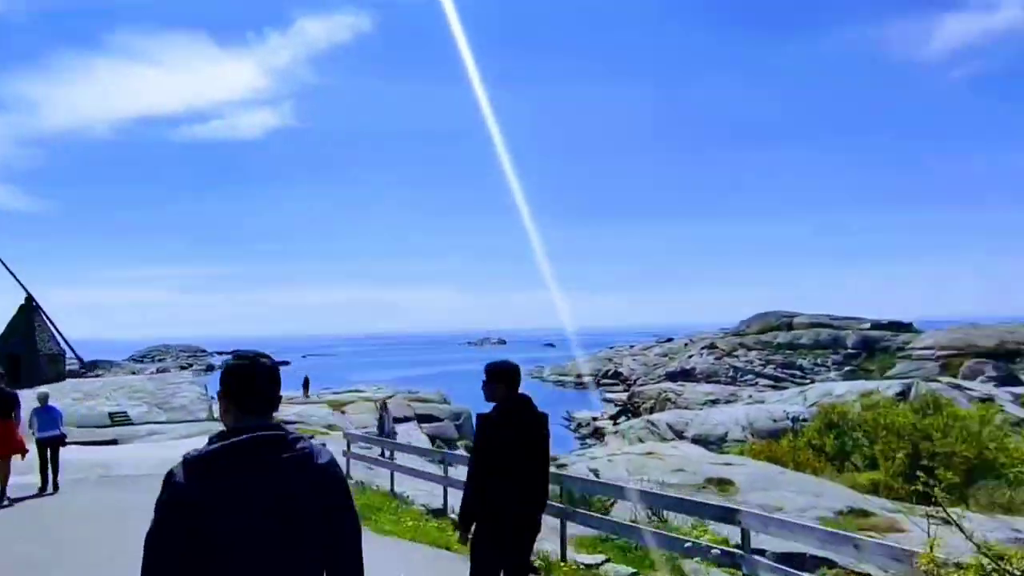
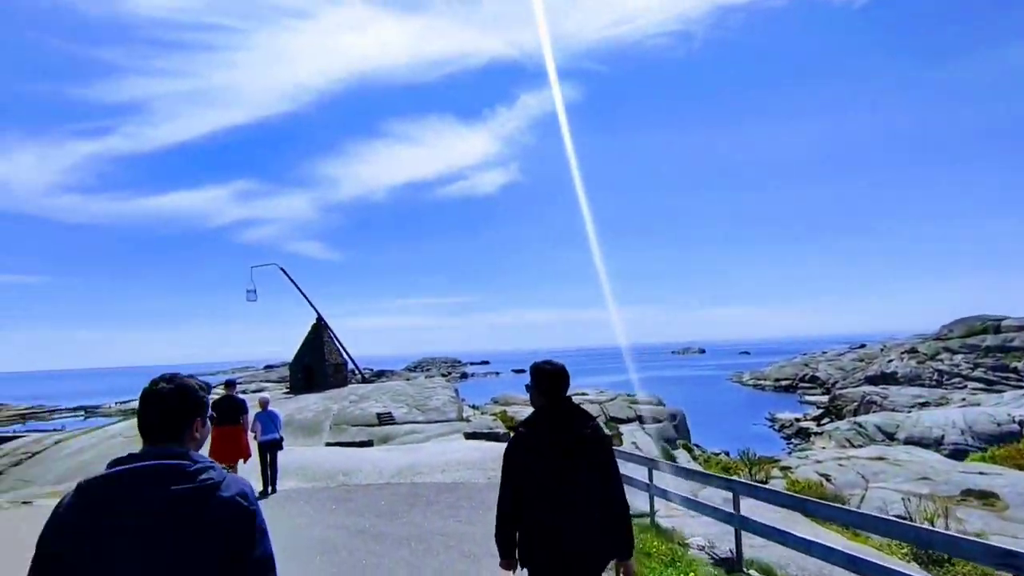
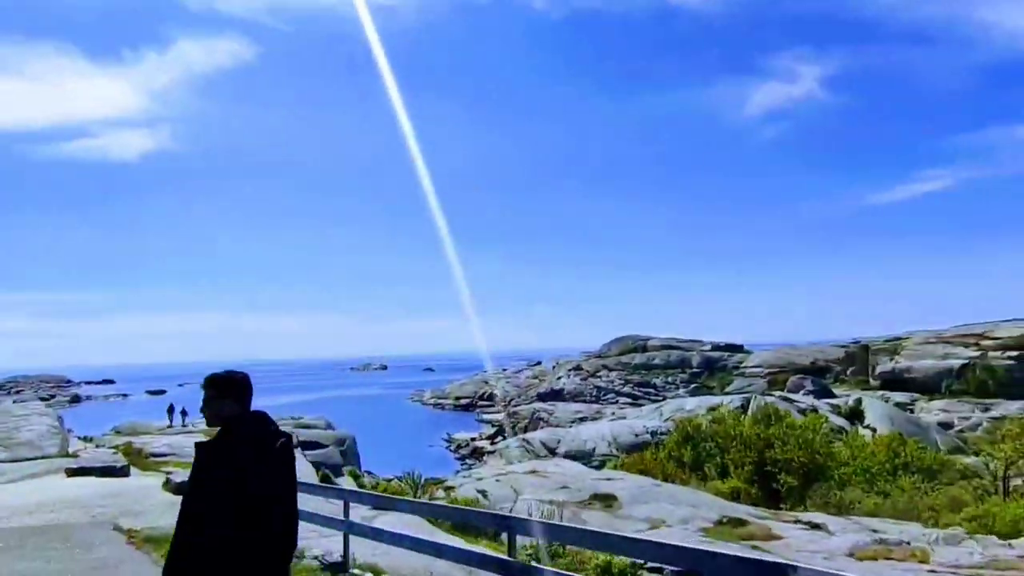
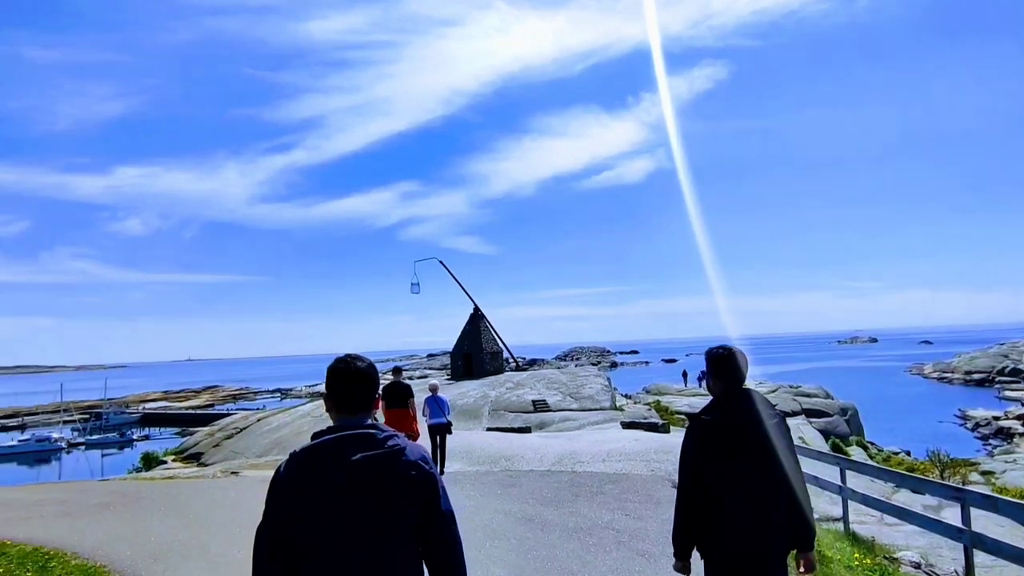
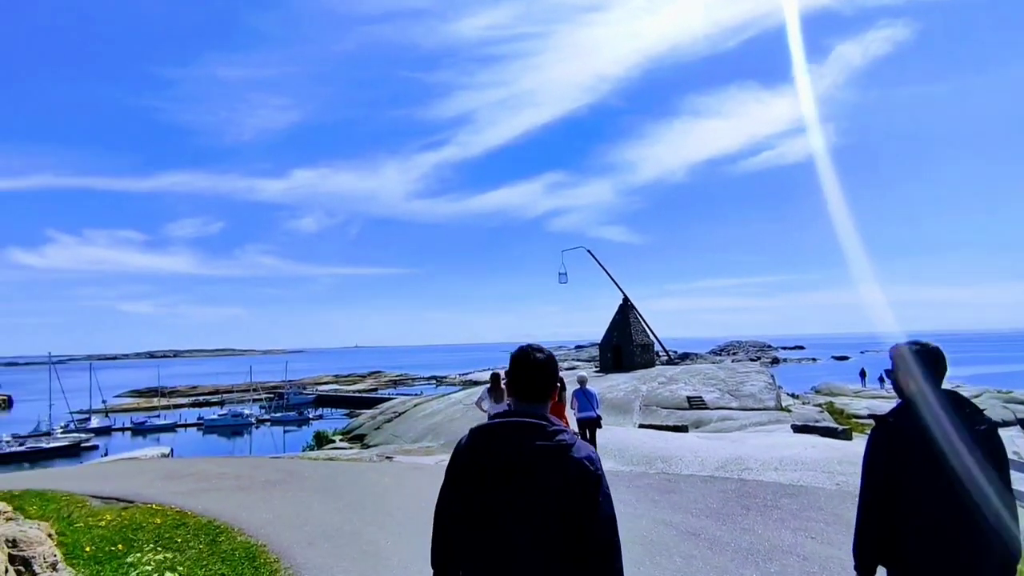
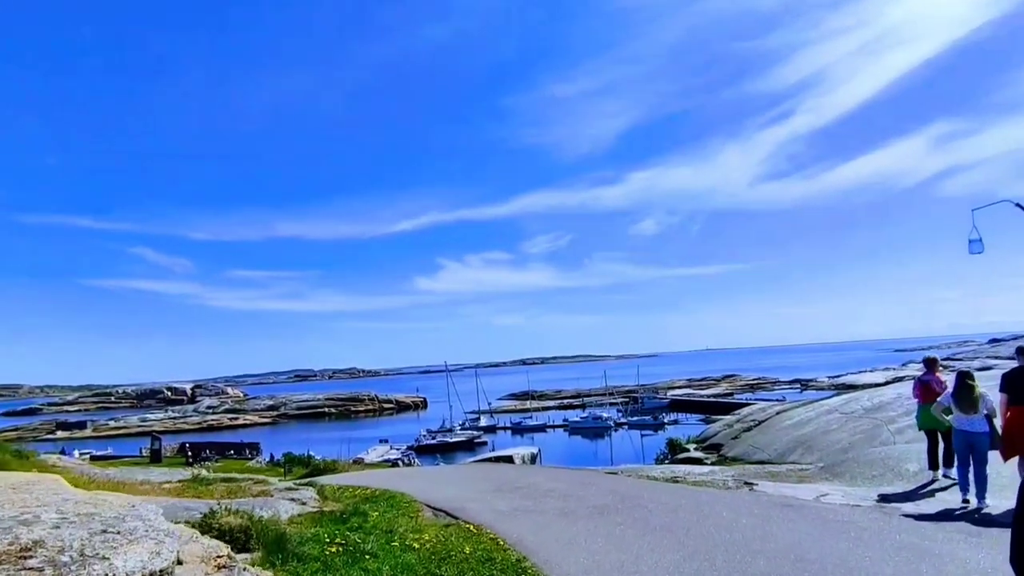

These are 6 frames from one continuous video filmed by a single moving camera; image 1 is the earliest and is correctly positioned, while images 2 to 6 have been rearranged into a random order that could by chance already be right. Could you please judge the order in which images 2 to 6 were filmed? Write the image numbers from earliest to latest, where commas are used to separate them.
3, 2, 4, 5, 6
